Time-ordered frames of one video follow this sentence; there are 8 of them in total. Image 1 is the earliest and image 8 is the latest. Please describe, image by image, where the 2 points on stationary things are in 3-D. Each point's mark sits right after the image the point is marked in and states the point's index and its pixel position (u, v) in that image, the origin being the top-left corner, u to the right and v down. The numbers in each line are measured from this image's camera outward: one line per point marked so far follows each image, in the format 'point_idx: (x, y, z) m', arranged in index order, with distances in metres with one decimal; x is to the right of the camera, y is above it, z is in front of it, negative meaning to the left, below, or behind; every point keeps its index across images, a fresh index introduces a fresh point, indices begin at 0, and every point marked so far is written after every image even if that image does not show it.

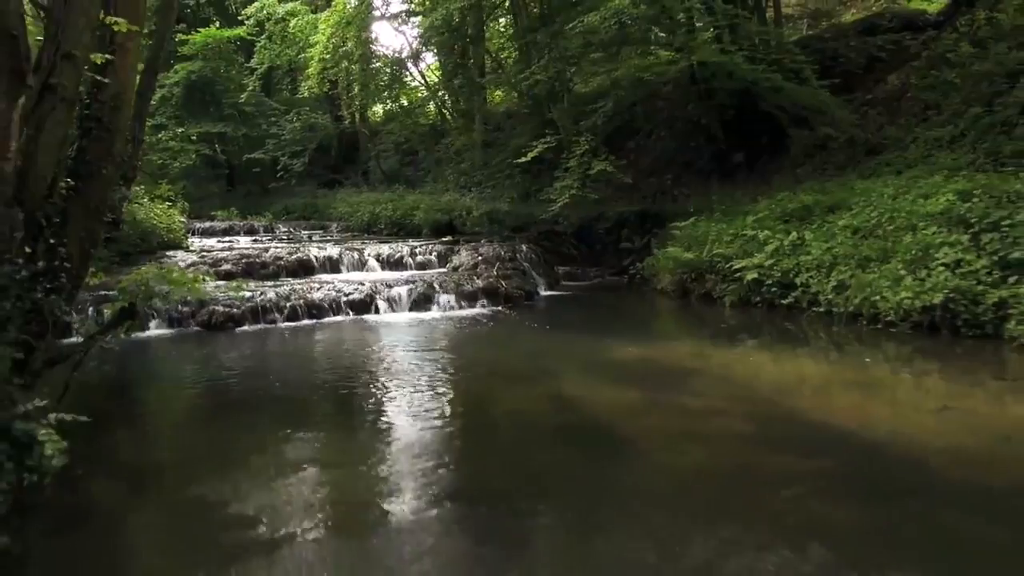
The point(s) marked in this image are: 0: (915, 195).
0: (+6.1, +1.4, +9.3) m
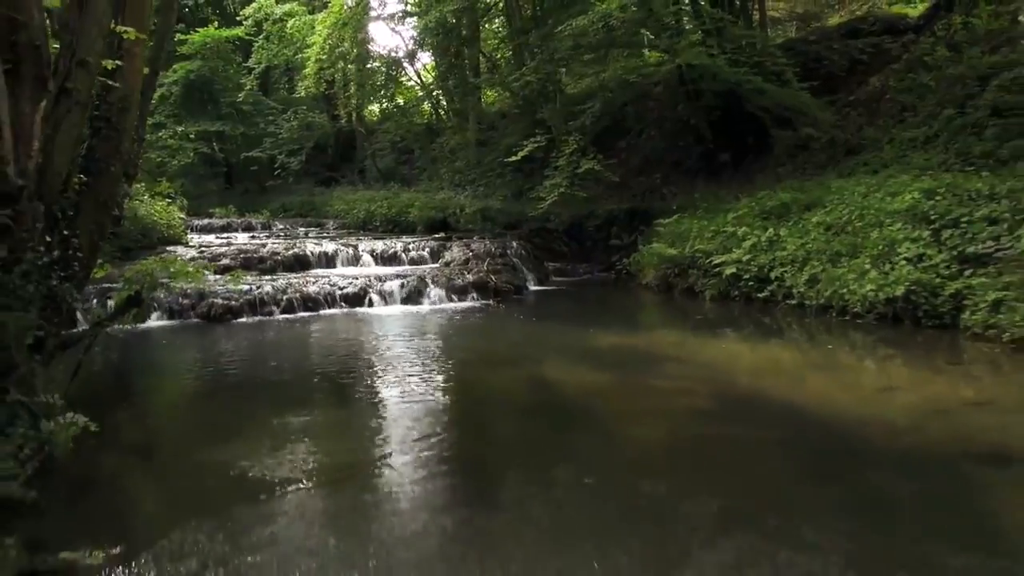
0: (+5.9, +1.5, +9.7) m
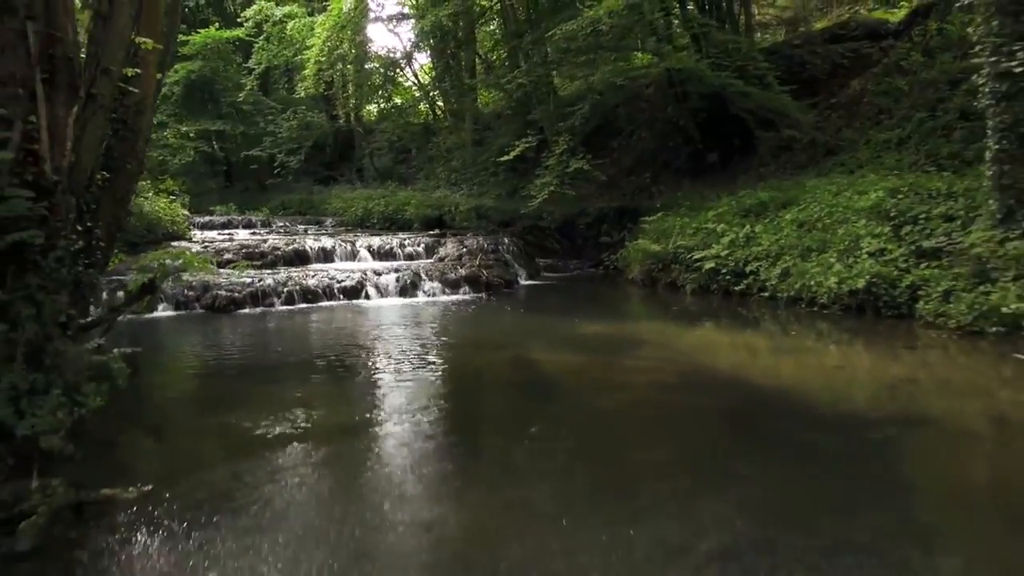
0: (+5.8, +1.6, +10.2) m
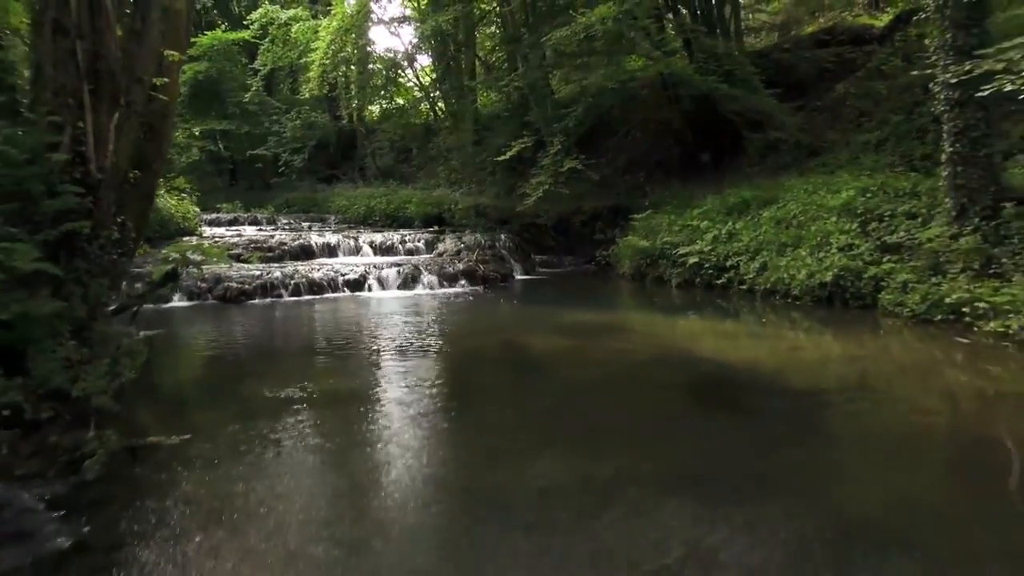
0: (+5.7, +1.7, +10.8) m
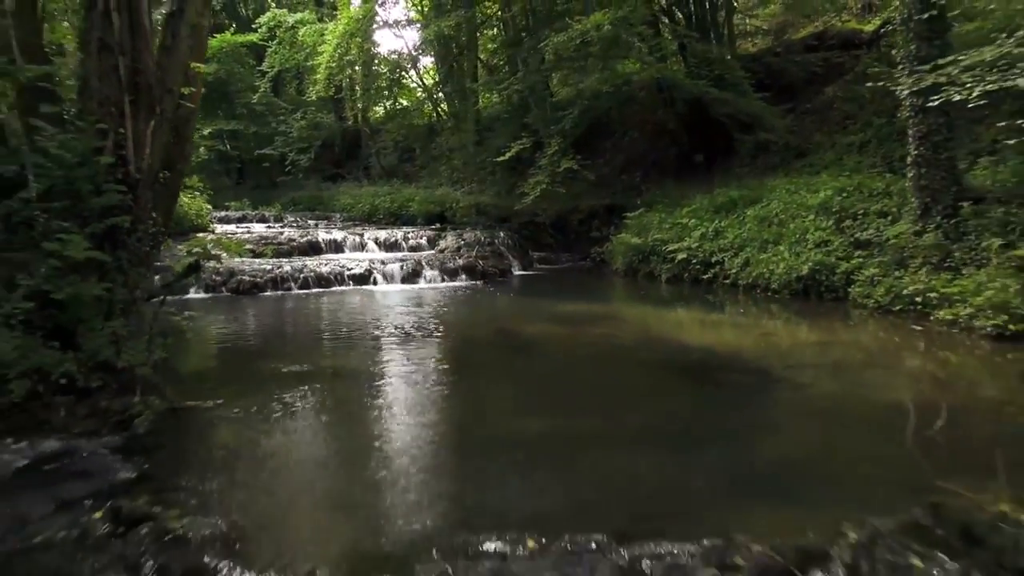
0: (+5.6, +1.8, +11.4) m
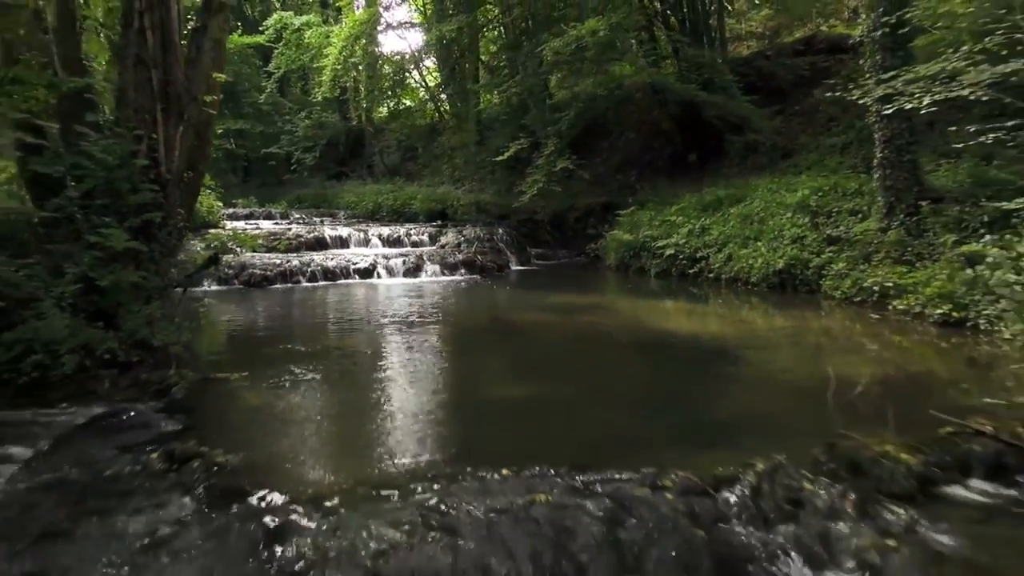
0: (+5.5, +1.9, +12.1) m
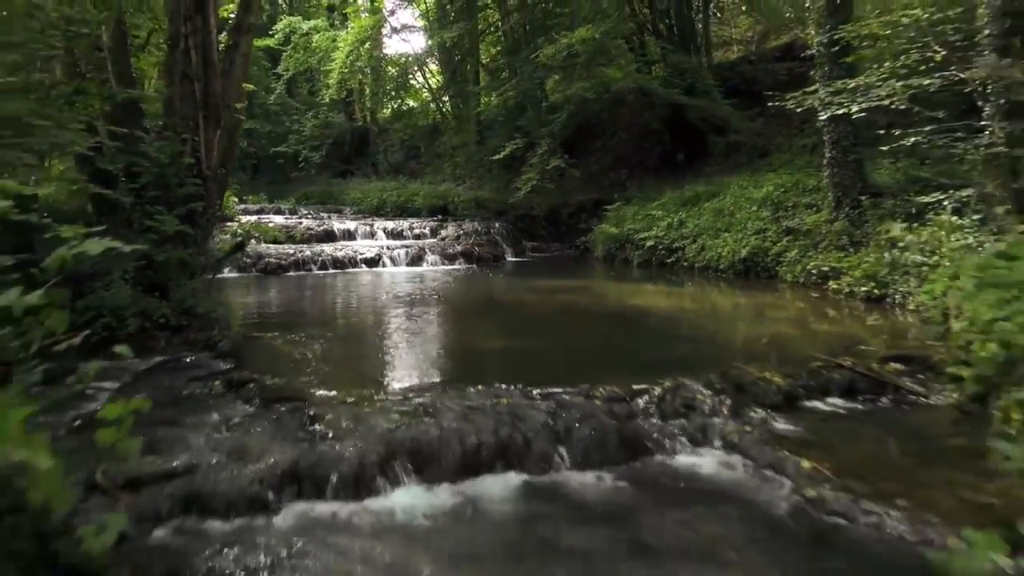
0: (+5.4, +2.2, +13.2) m
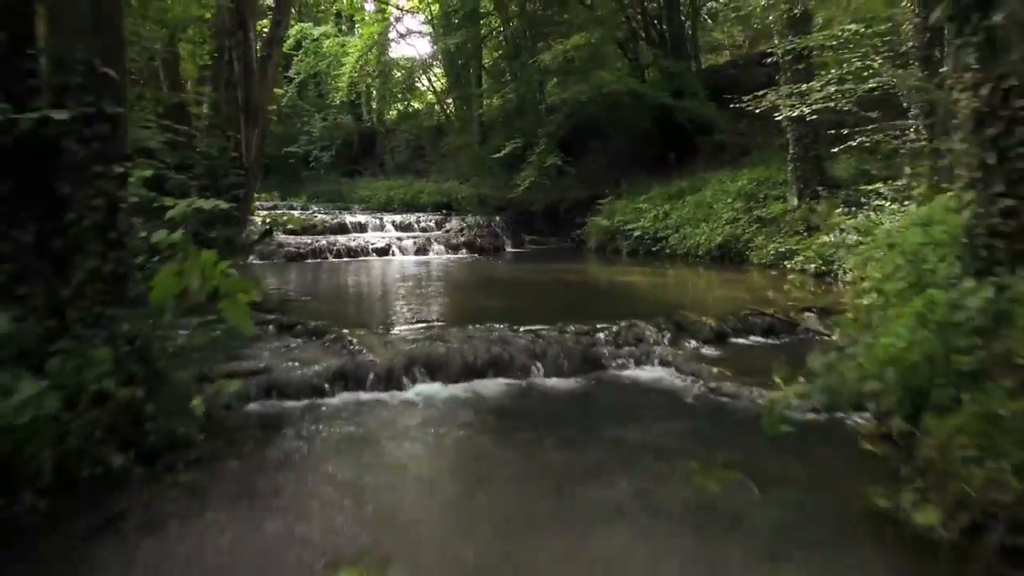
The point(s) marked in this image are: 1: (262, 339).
0: (+5.4, +2.5, +14.5) m
1: (-2.3, -0.5, +5.6) m
